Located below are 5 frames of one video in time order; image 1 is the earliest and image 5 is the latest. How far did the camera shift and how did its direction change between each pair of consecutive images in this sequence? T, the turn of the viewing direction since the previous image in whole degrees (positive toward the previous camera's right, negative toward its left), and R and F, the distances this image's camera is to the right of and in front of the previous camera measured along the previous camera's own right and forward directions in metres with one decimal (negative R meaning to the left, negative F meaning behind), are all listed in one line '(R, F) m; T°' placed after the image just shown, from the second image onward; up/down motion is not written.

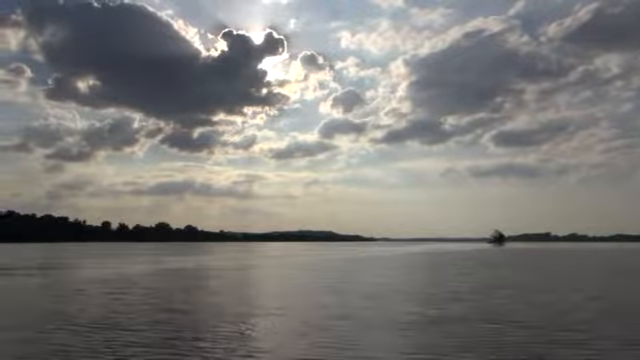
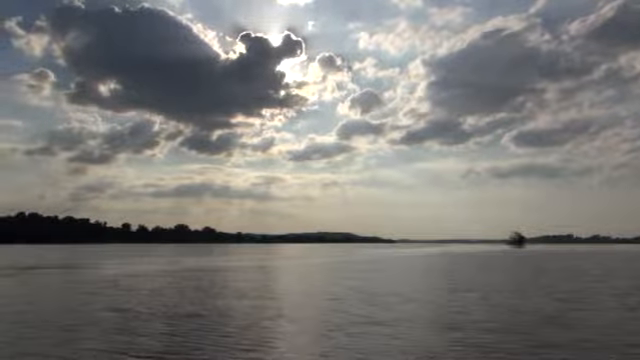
(+0.2, -0.1) m; -1°
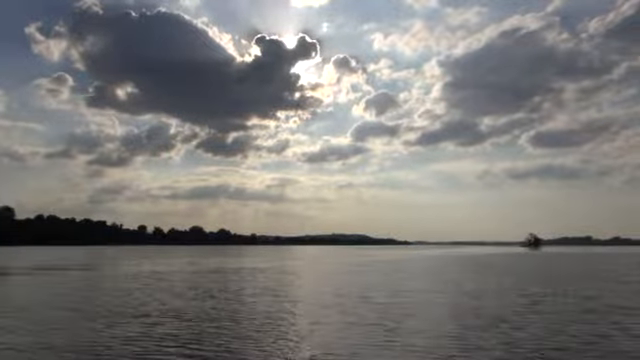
(+1.8, 0.0) m; -3°
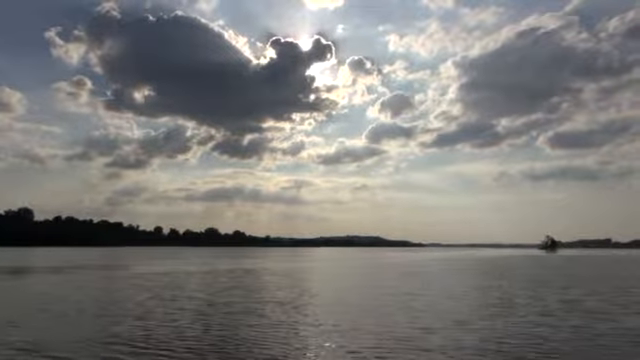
(+1.8, 0.0) m; -3°
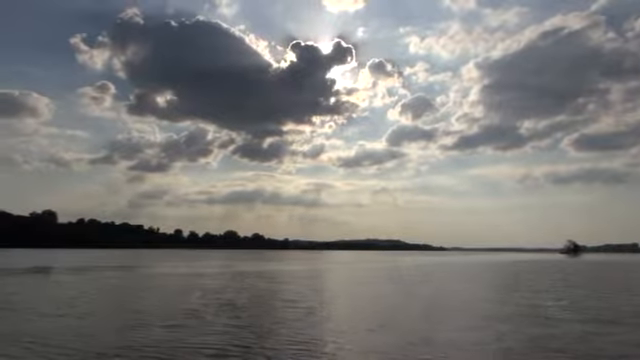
(+3.0, +0.2) m; -4°
